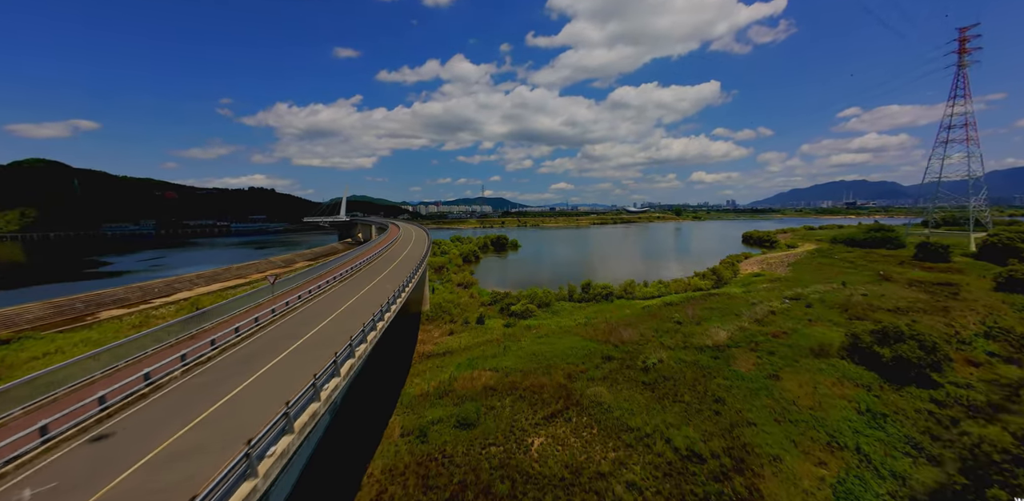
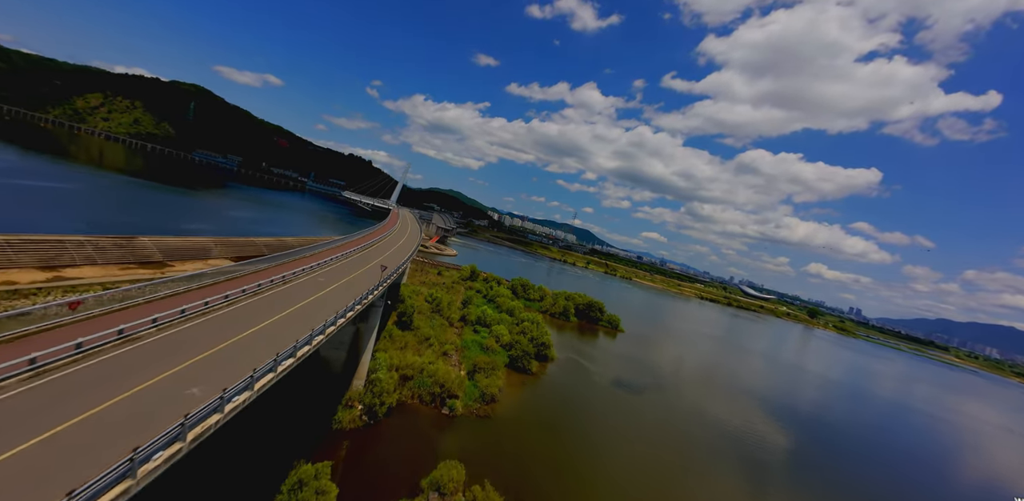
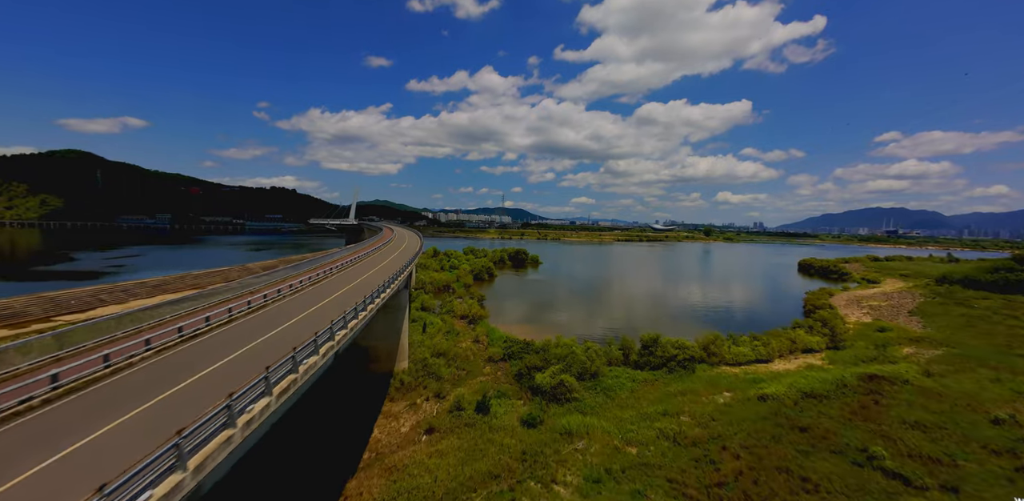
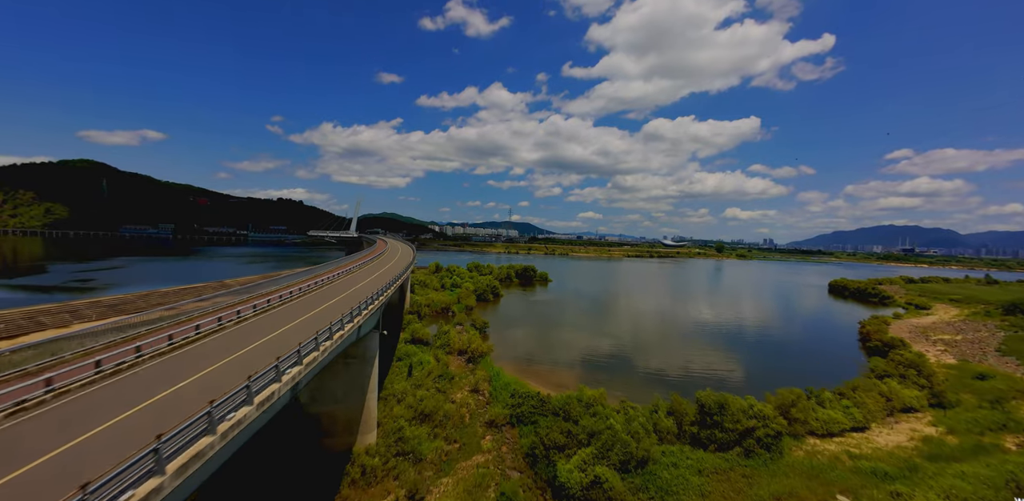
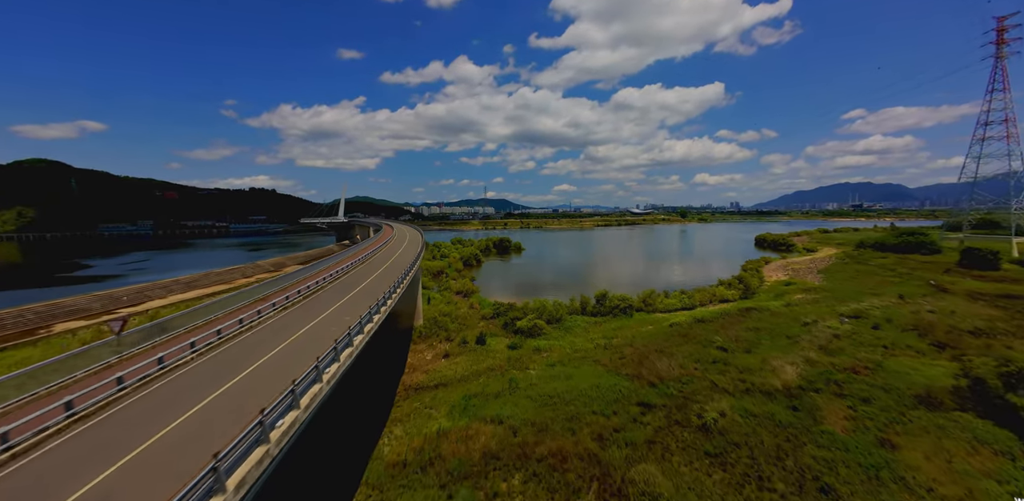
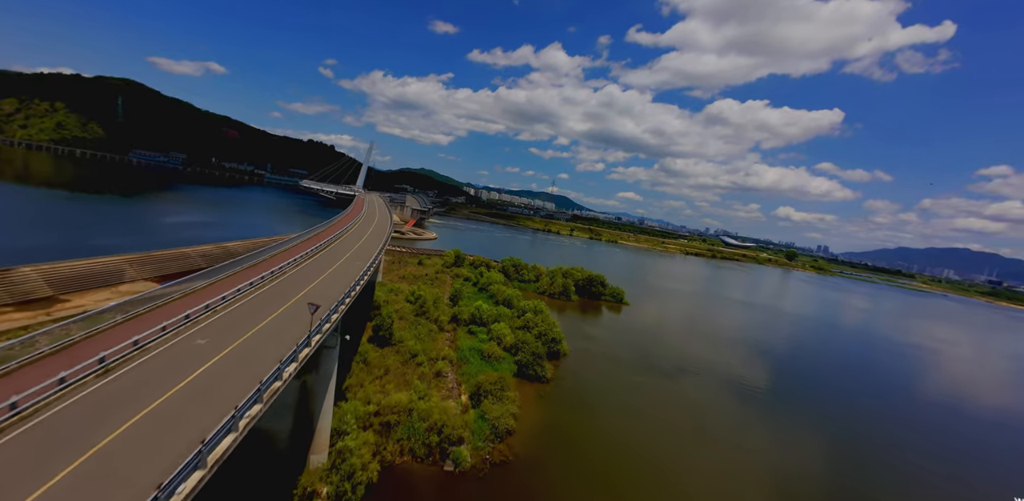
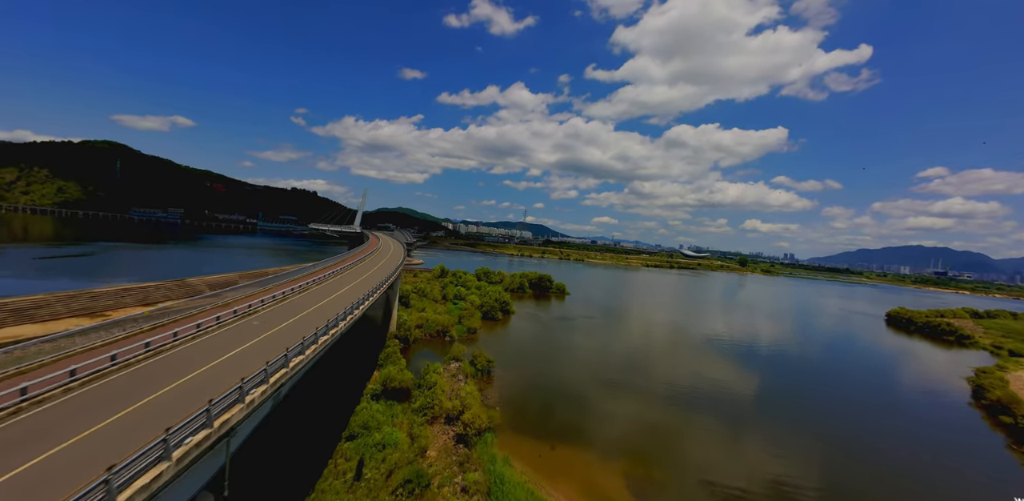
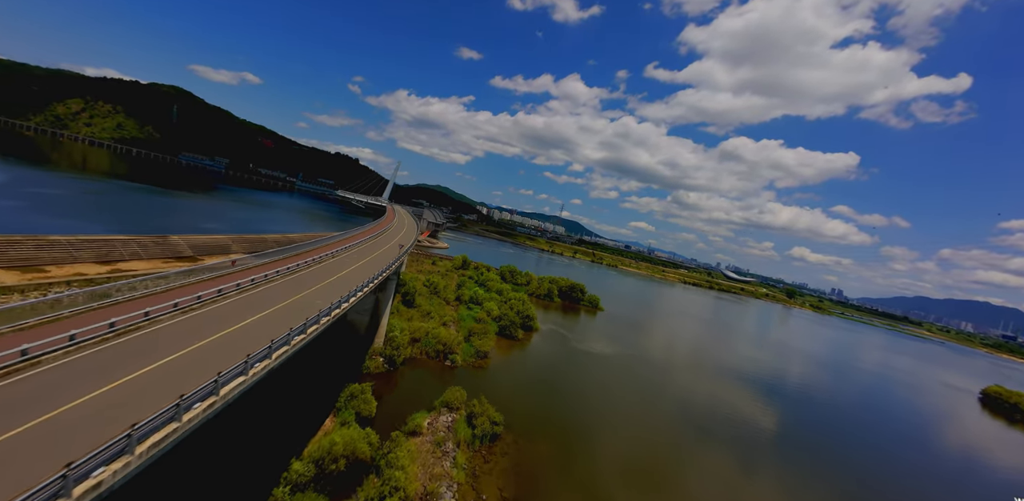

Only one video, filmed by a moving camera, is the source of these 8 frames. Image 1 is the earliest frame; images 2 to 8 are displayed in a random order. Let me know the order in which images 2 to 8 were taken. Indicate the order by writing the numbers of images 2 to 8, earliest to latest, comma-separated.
5, 3, 4, 7, 8, 2, 6
